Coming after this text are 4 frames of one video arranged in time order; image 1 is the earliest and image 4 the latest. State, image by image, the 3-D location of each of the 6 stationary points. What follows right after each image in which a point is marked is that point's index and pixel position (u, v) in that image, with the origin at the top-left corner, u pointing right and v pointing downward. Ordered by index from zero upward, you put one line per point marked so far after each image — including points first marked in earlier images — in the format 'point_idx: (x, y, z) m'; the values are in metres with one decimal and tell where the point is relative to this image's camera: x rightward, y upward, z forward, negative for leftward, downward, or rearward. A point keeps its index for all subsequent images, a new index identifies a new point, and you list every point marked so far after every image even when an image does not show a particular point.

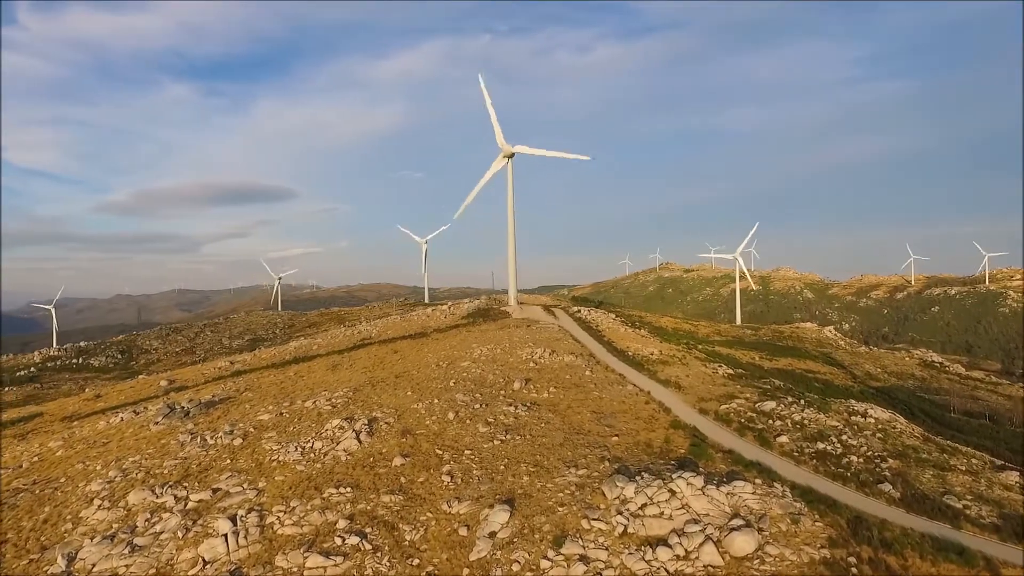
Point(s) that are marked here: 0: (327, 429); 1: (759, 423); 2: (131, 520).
0: (-6.1, -4.7, +19.4) m
1: (+8.2, -4.5, +19.4) m
2: (-10.2, -6.2, +15.6) m
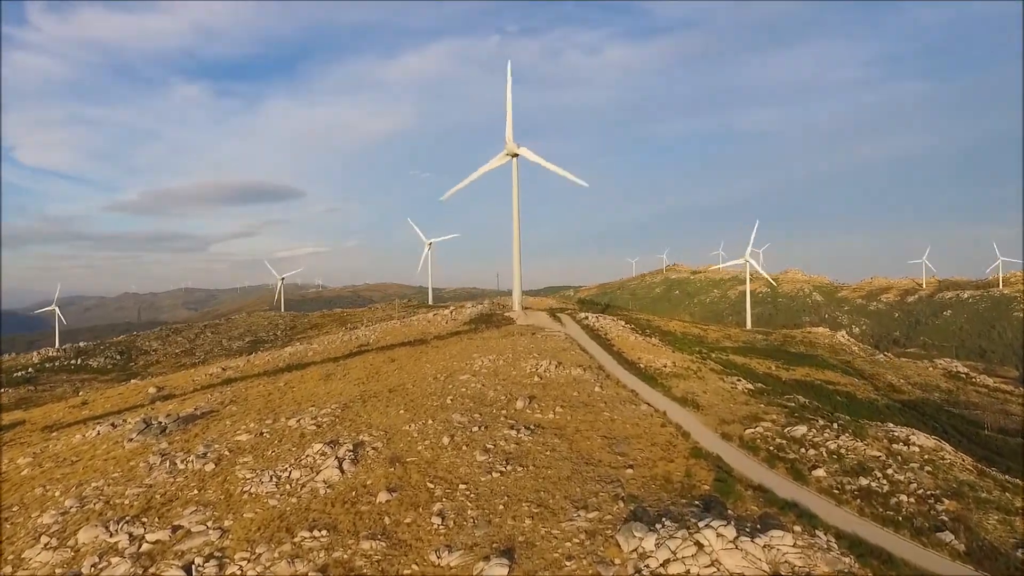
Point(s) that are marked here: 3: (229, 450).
0: (-6.1, -5.0, +17.5) m
1: (+8.2, -4.9, +17.3) m
2: (-10.2, -6.5, +13.7) m
3: (-9.5, -5.4, +19.7) m
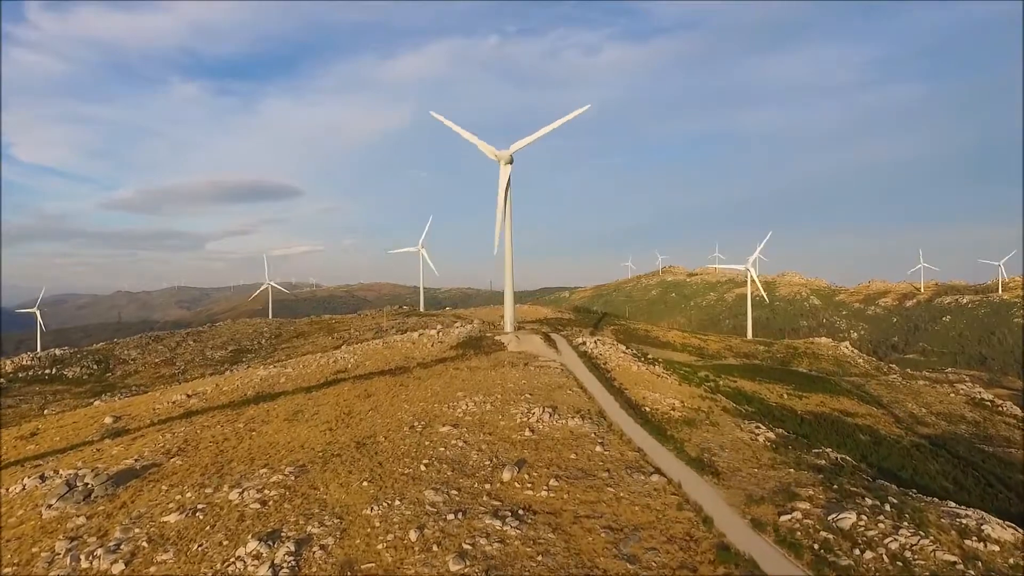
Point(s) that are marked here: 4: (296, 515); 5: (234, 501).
0: (-6.5, -6.4, +14.0) m
1: (+7.8, -6.3, +13.9) m
2: (-10.6, -7.9, +10.2) m
3: (-9.9, -6.8, +16.1) m
4: (-5.9, -6.2, +16.1) m
5: (-8.4, -6.4, +17.7) m
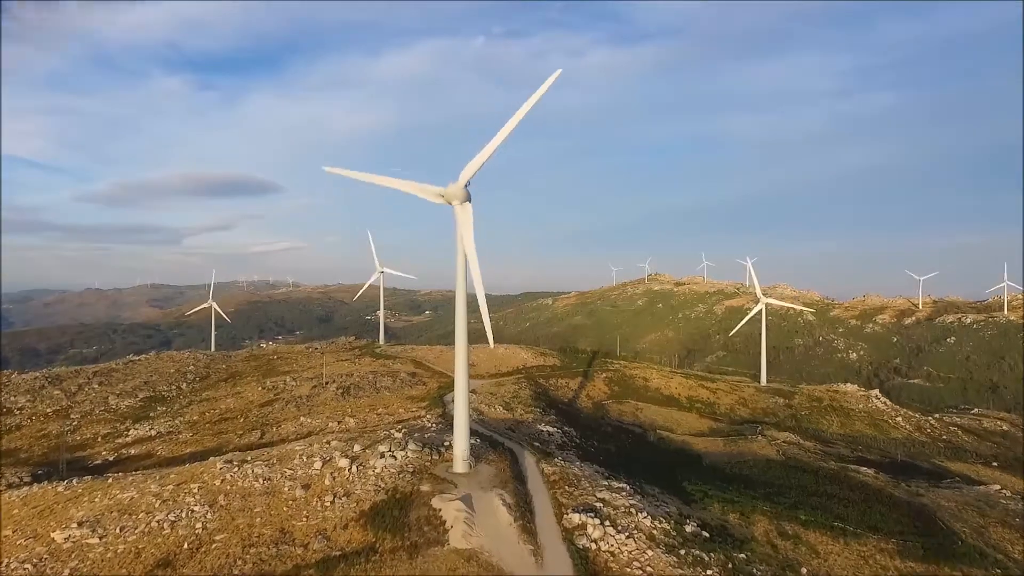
0: (-7.8, -11.5, -2.1) m
1: (+6.5, -11.6, -1.7) m
2: (-11.8, -12.9, -6.0) m
3: (-11.3, -11.9, -0.1) m
4: (-7.3, -11.2, 0.0) m
5: (-9.8, -11.5, +1.6) m
